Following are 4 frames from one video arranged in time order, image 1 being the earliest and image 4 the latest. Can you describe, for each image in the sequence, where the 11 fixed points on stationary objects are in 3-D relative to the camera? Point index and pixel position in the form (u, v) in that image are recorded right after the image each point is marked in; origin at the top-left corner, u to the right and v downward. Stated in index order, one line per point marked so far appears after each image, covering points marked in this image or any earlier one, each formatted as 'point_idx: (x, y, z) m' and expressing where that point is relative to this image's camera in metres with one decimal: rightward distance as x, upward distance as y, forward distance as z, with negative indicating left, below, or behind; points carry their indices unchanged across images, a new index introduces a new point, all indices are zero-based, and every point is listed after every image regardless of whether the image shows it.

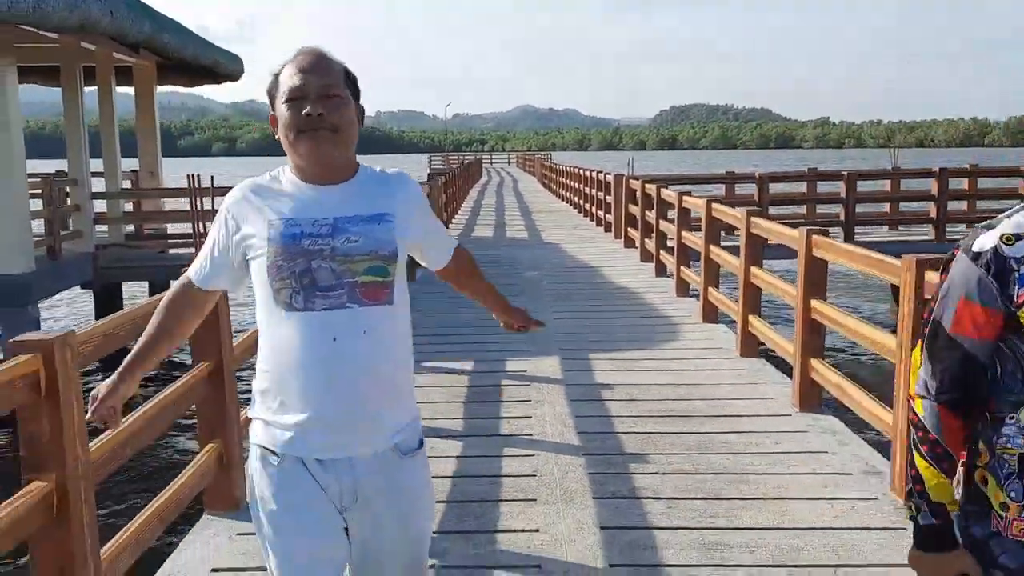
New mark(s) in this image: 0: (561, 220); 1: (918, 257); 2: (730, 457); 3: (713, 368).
0: (+0.9, +1.3, +18.4) m
1: (+1.5, +0.1, +3.6) m
2: (+1.0, -0.8, +4.3) m
3: (+1.2, -0.5, +6.0) m
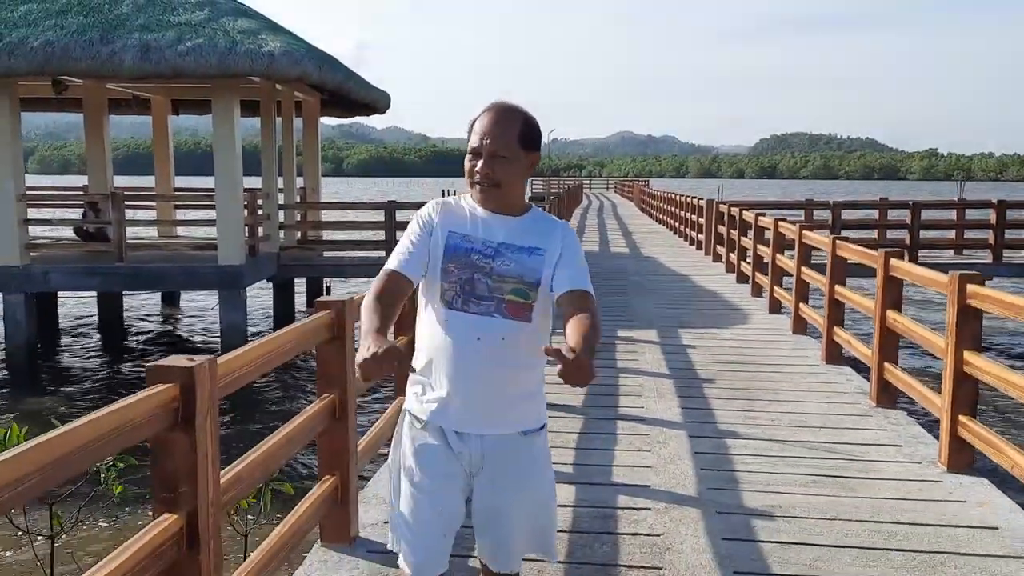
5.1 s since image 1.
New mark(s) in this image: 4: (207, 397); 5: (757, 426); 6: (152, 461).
0: (+3.1, +1.0, +20.6) m
1: (+2.2, +0.2, +5.8) m
2: (+1.7, -0.6, +6.6) m
3: (+2.2, -0.4, +8.2) m
4: (-0.7, -0.3, +2.4) m
5: (+1.4, -0.8, +5.5) m
6: (-0.9, -0.4, +2.3) m
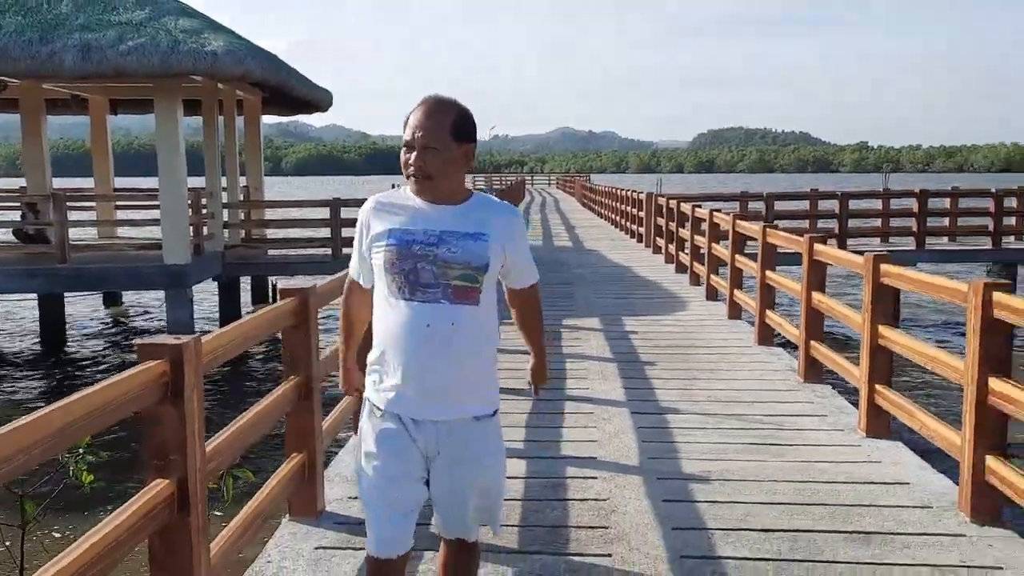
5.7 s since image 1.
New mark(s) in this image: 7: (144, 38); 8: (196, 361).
0: (+1.9, +1.2, +21.0) m
1: (+1.9, +0.3, +6.2) m
2: (+1.4, -0.5, +6.9) m
3: (+1.7, -0.3, +8.6) m
4: (-0.9, -0.2, +2.6) m
5: (+1.1, -0.7, +5.8) m
6: (-1.0, -0.4, +2.6) m
7: (-4.3, +2.9, +11.3) m
8: (-0.9, -0.2, +2.6) m
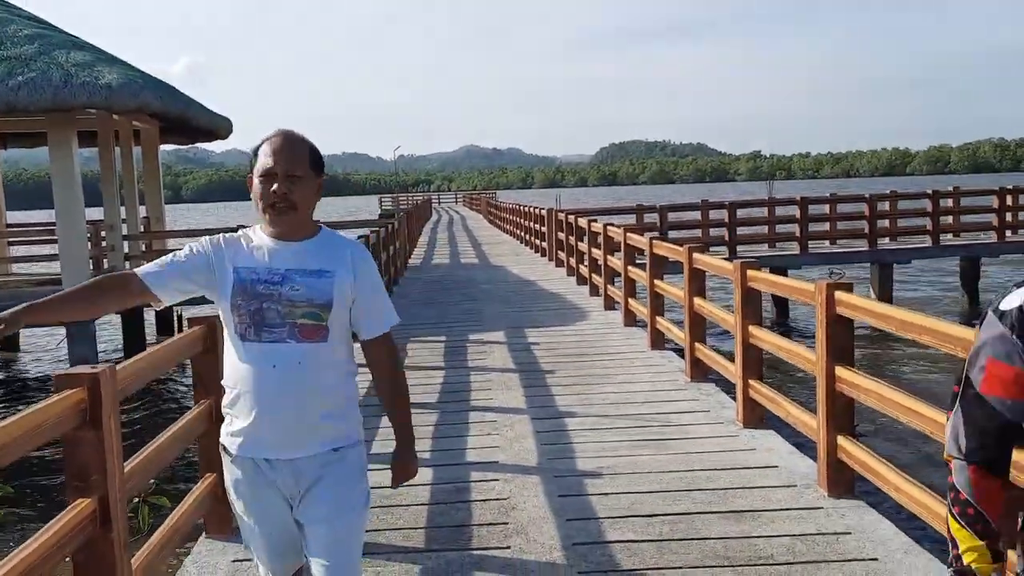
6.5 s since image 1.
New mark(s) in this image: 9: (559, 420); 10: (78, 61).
0: (-0.2, +0.9, +21.4) m
1: (+1.2, +0.3, +6.6) m
2: (+0.7, -0.6, +7.3) m
3: (+0.9, -0.4, +9.0) m
4: (-1.2, -0.3, +2.8) m
5: (+0.5, -0.8, +6.2) m
6: (-1.3, -0.5, +2.8) m
7: (-5.5, +2.5, +11.2) m
8: (-1.2, -0.3, +2.8) m
9: (+0.3, -0.8, +5.8) m
10: (-5.2, +2.7, +11.7) m
